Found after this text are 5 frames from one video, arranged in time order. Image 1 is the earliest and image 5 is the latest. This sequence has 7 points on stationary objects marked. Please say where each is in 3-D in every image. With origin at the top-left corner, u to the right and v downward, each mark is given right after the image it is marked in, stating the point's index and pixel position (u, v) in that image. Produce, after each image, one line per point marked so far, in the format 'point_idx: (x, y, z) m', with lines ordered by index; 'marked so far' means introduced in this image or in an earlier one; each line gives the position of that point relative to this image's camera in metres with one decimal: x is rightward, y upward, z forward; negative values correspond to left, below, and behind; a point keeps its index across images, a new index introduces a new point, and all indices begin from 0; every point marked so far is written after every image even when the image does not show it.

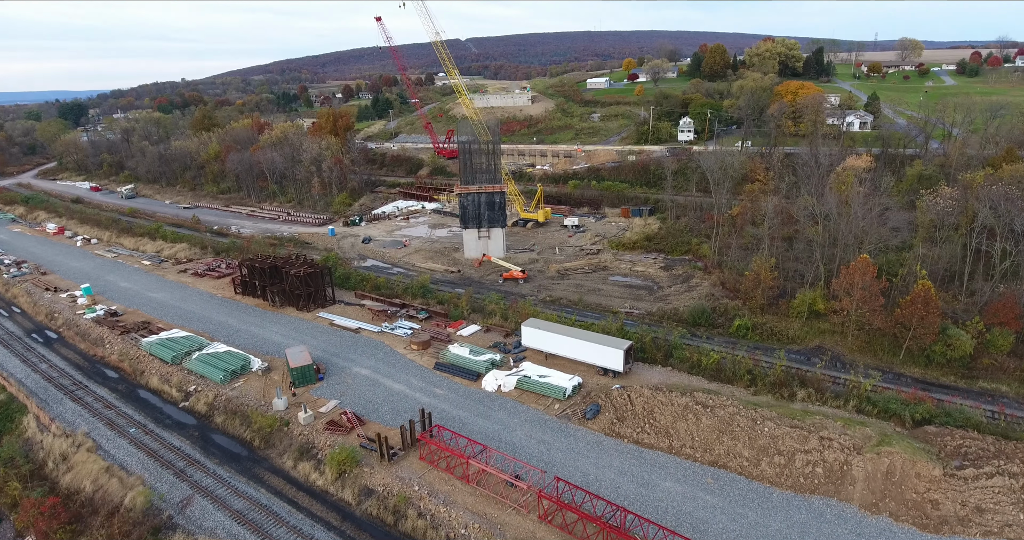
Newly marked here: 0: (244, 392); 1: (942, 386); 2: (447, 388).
0: (-9.2, -4.2, +18.8) m
1: (+15.2, -4.1, +19.3) m
2: (-2.2, -4.0, +18.4) m
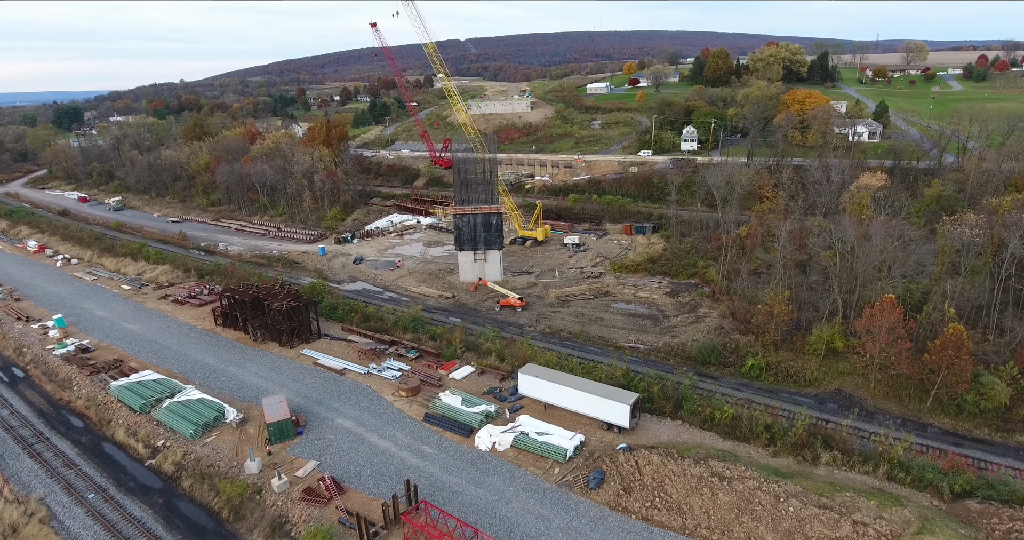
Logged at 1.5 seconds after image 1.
0: (-9.3, -5.6, +17.2) m
1: (+15.0, -5.5, +17.7) m
2: (-2.3, -5.4, +16.9) m
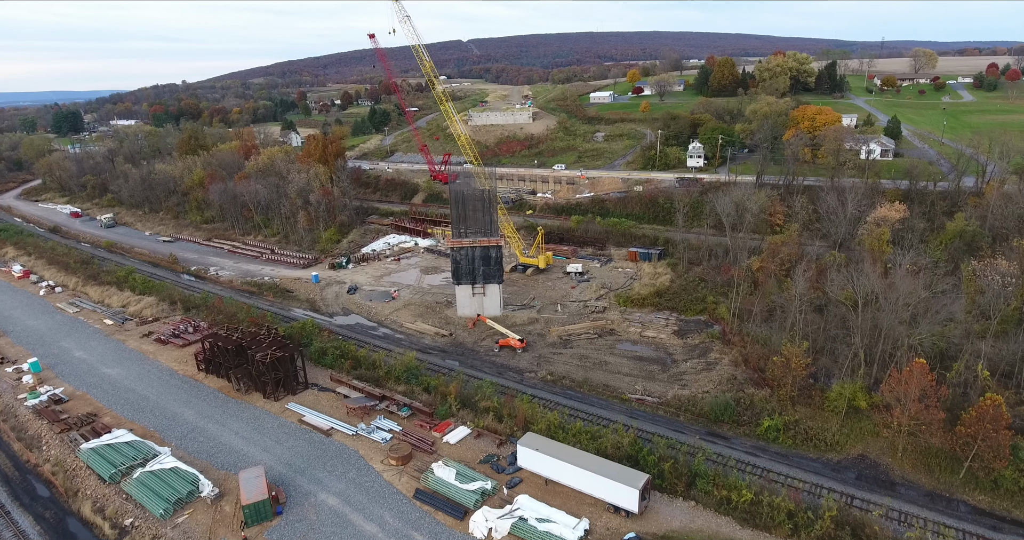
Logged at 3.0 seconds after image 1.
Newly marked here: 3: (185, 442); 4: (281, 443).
0: (-9.4, -7.6, +15.8) m
1: (+15.0, -7.5, +16.2) m
2: (-2.4, -7.4, +15.4) m
3: (-11.9, -6.3, +19.9) m
4: (-8.2, -6.2, +19.5) m
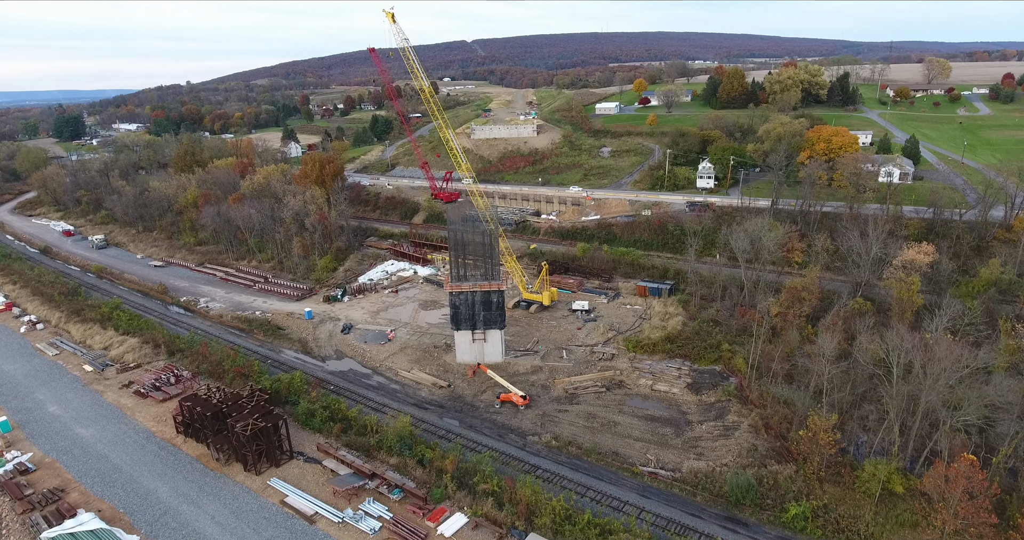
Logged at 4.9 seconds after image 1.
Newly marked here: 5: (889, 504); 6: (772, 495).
0: (-9.4, -9.9, +14.1) m
1: (+15.0, -10.0, +14.4) m
2: (-2.4, -9.7, +13.7) m
3: (-11.9, -8.6, +18.2) m
4: (-8.2, -8.5, +17.8) m
5: (+12.9, -8.0, +18.6) m
6: (+9.2, -7.9, +19.3) m
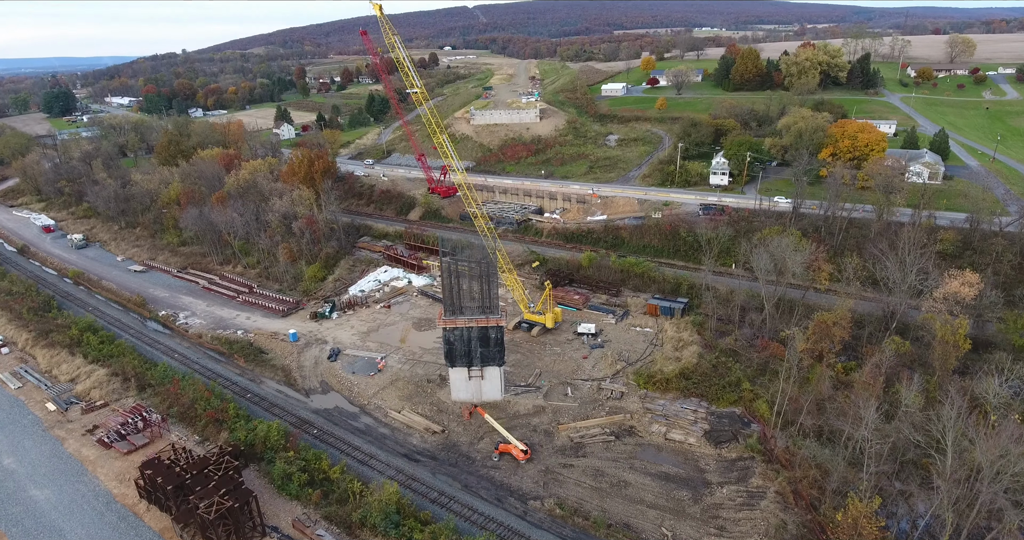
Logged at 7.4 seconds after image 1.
0: (-9.5, -12.2, +11.9) m
1: (+14.9, -12.3, +12.1) m
2: (-2.4, -12.0, +11.5) m
3: (-11.9, -10.6, +16.0) m
4: (-8.2, -10.6, +15.6) m
5: (+12.8, -10.1, +16.3) m
6: (+9.2, -10.0, +17.0) m
